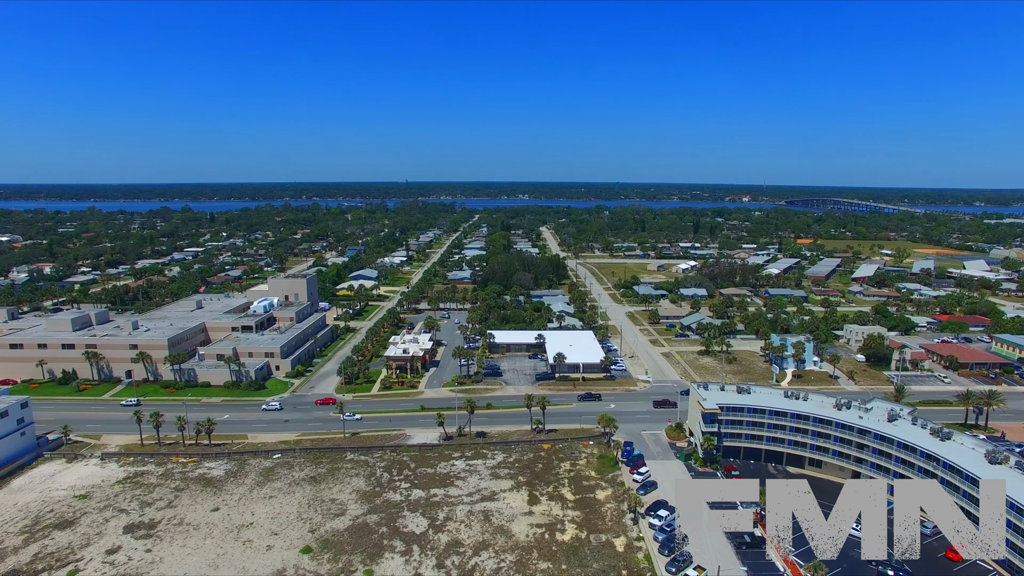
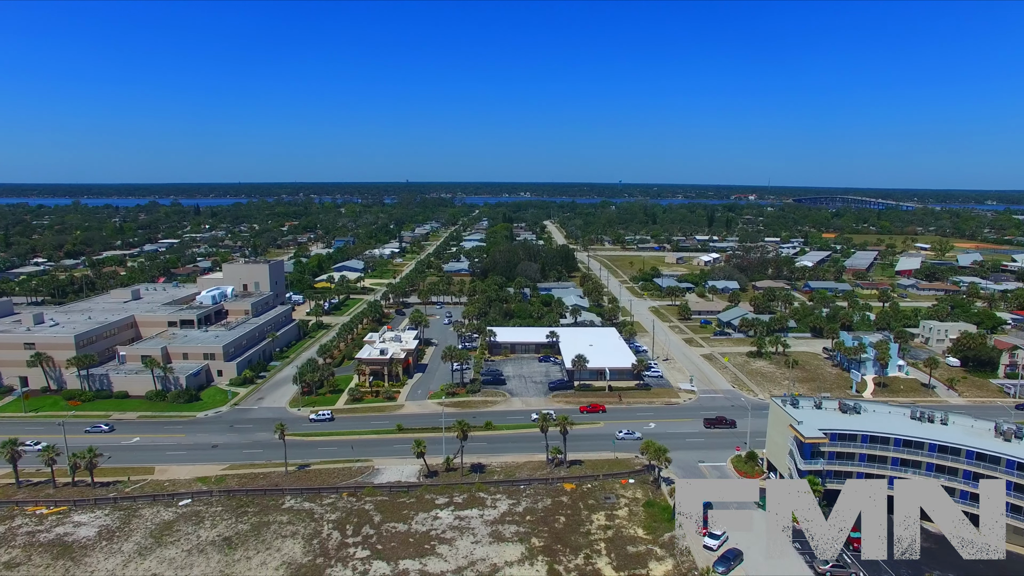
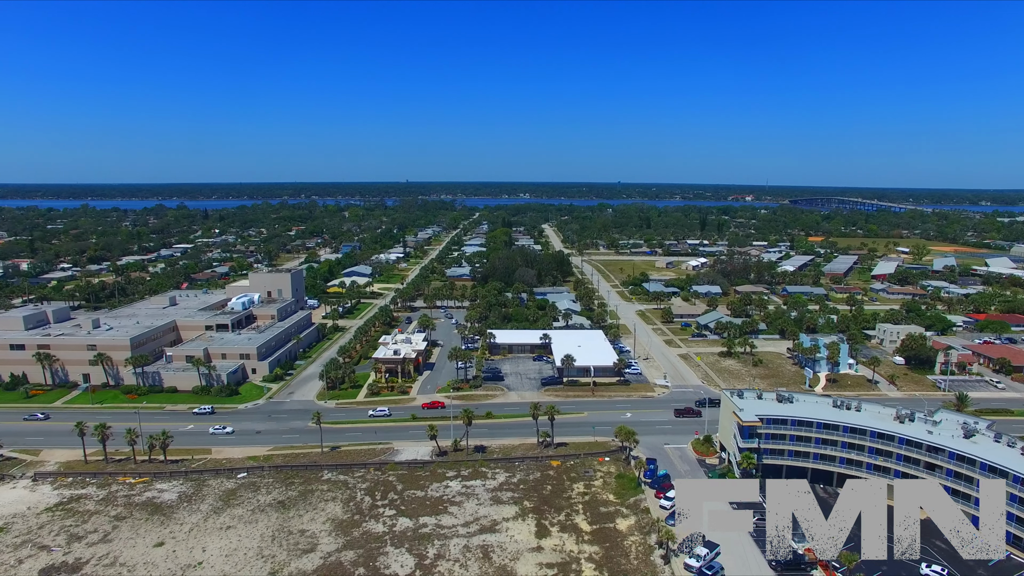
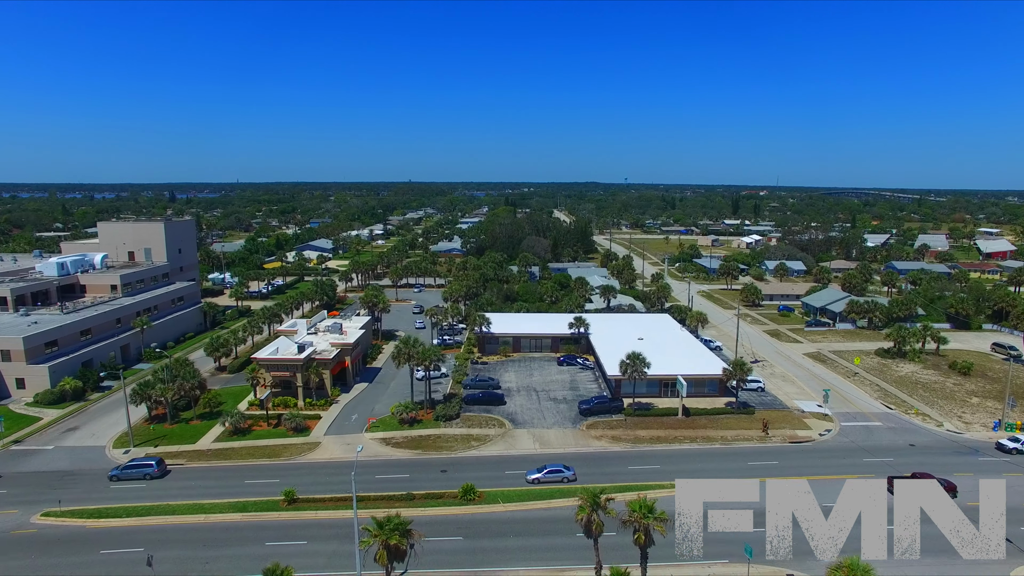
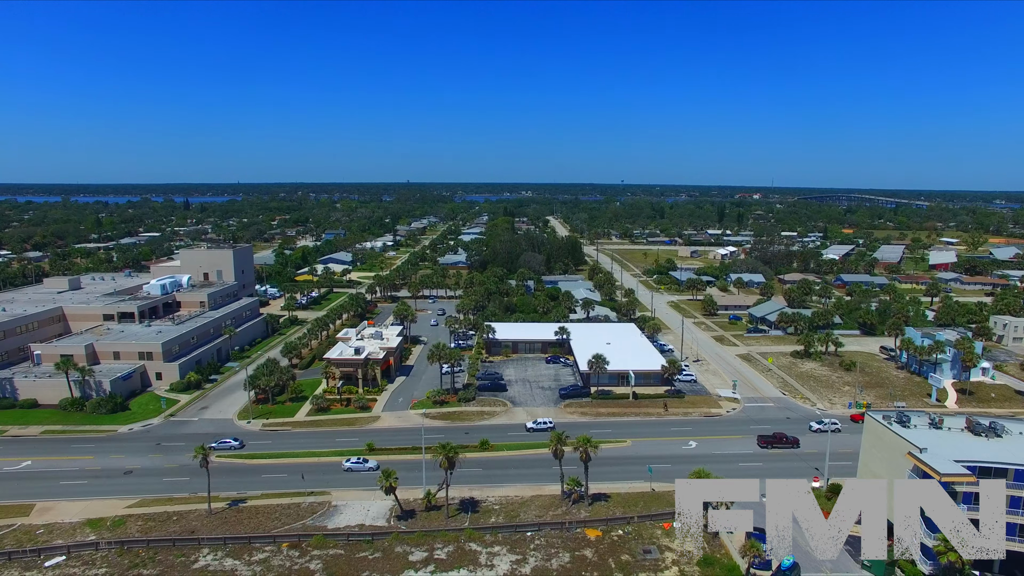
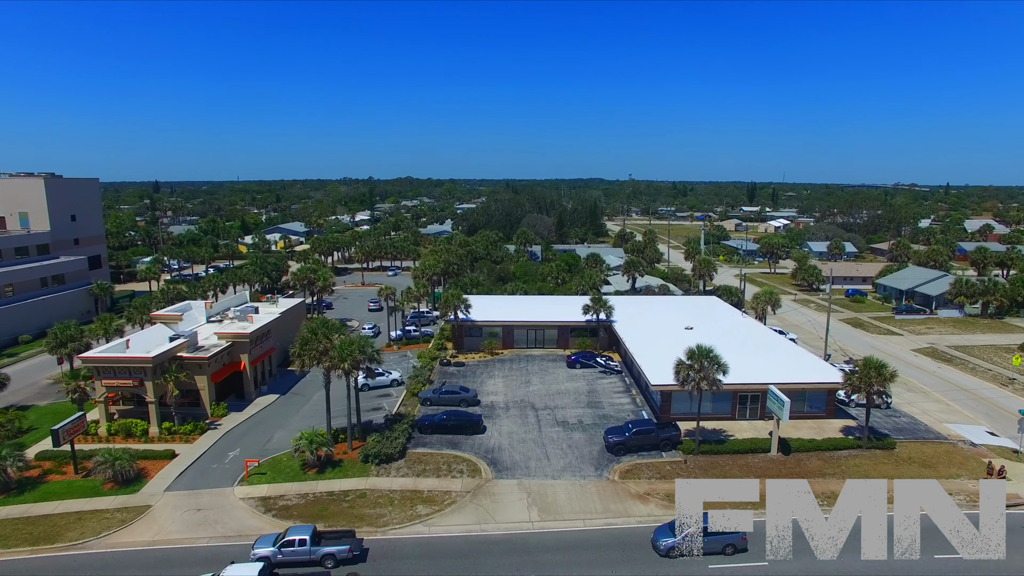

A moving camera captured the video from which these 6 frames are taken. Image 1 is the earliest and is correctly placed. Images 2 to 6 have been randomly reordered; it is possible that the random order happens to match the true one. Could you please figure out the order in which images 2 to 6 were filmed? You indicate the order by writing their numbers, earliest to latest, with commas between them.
3, 2, 5, 4, 6
